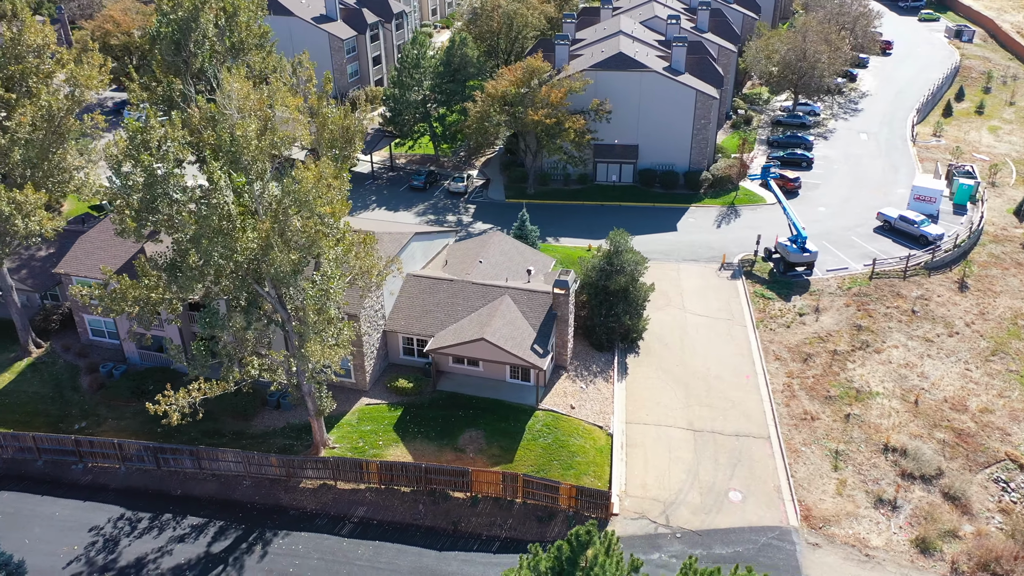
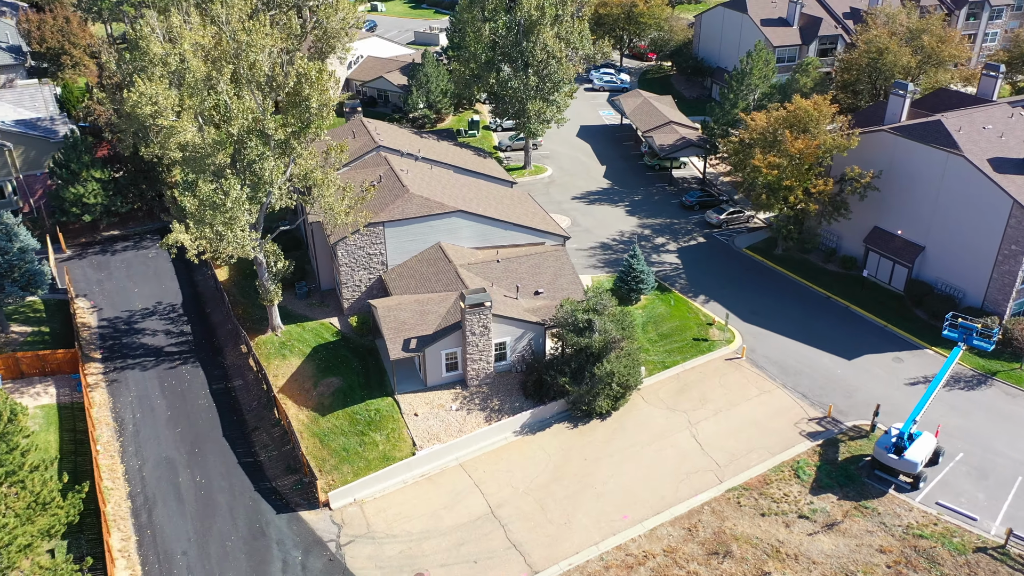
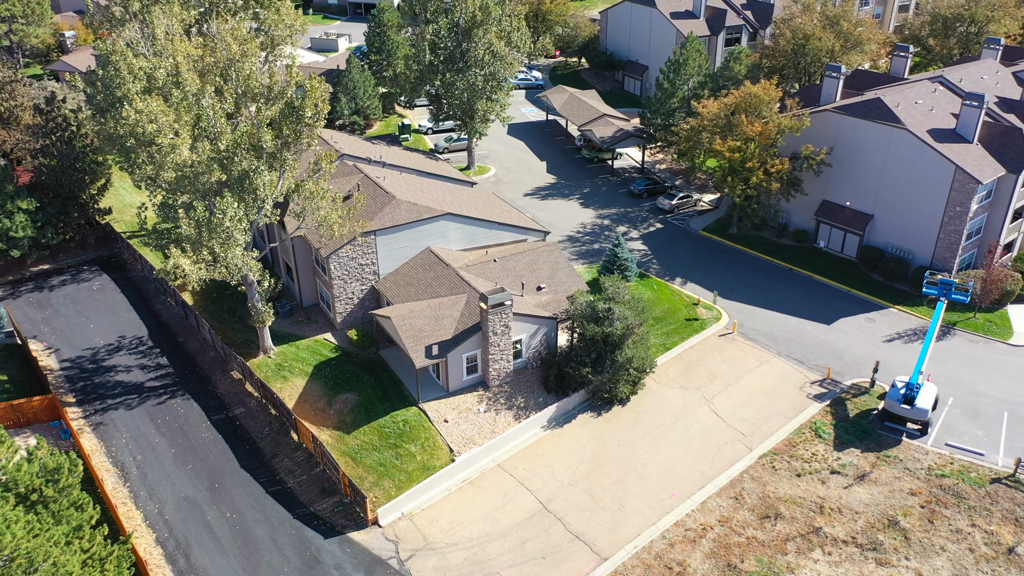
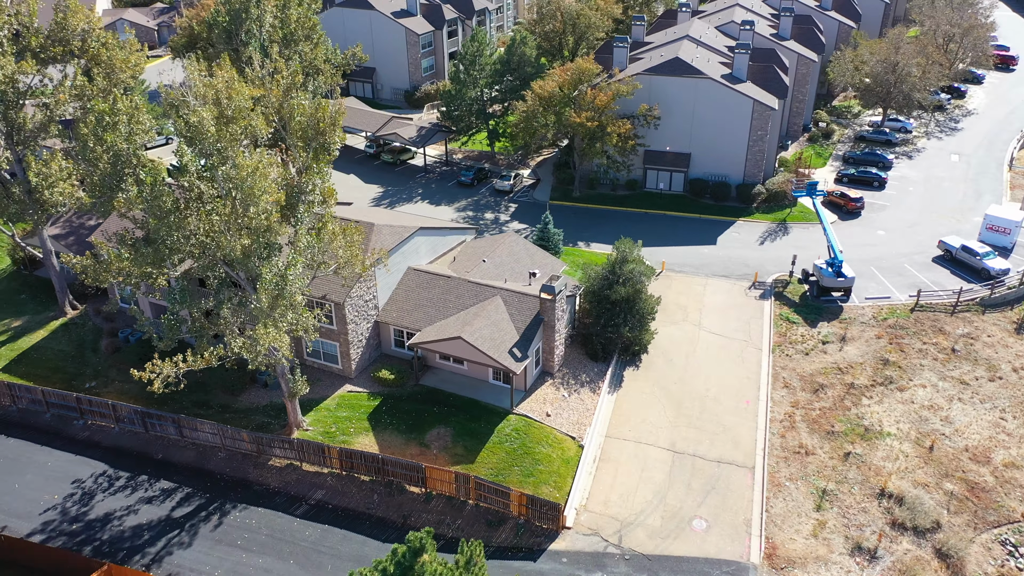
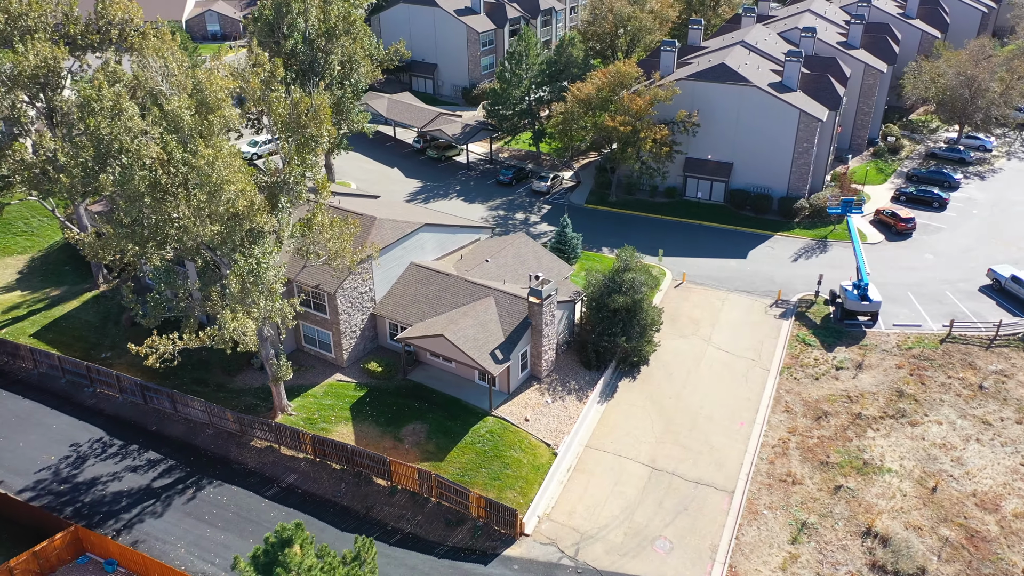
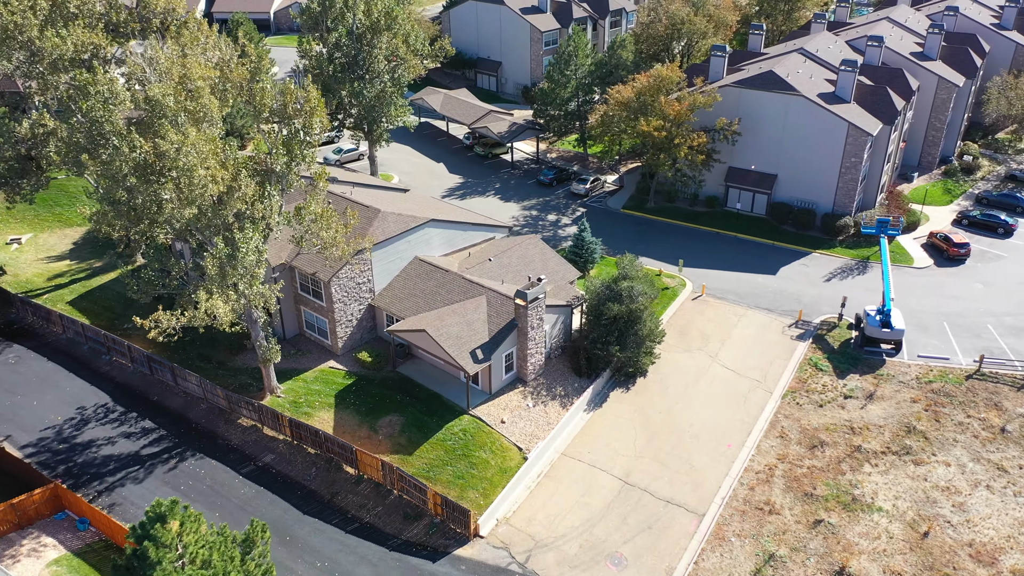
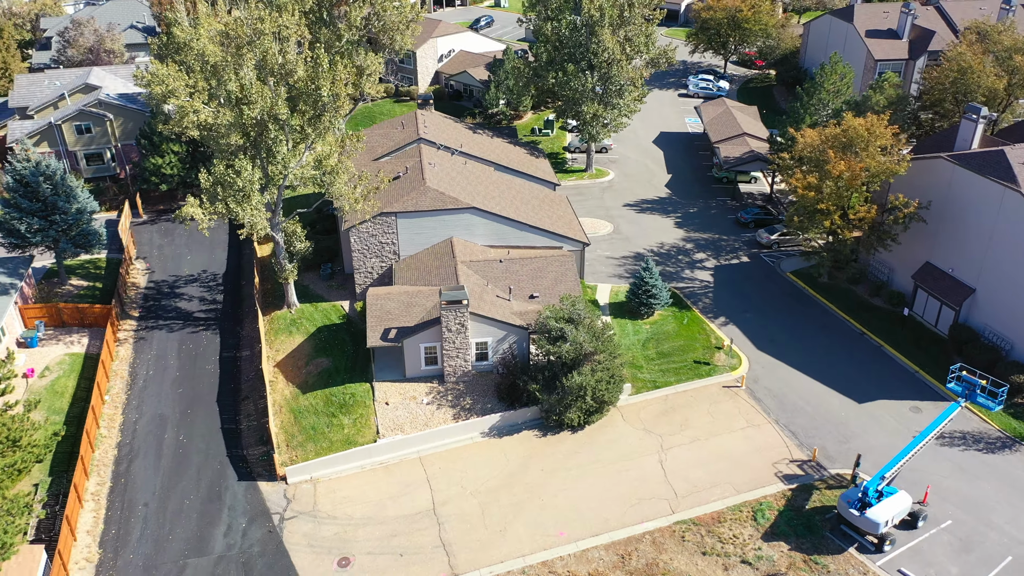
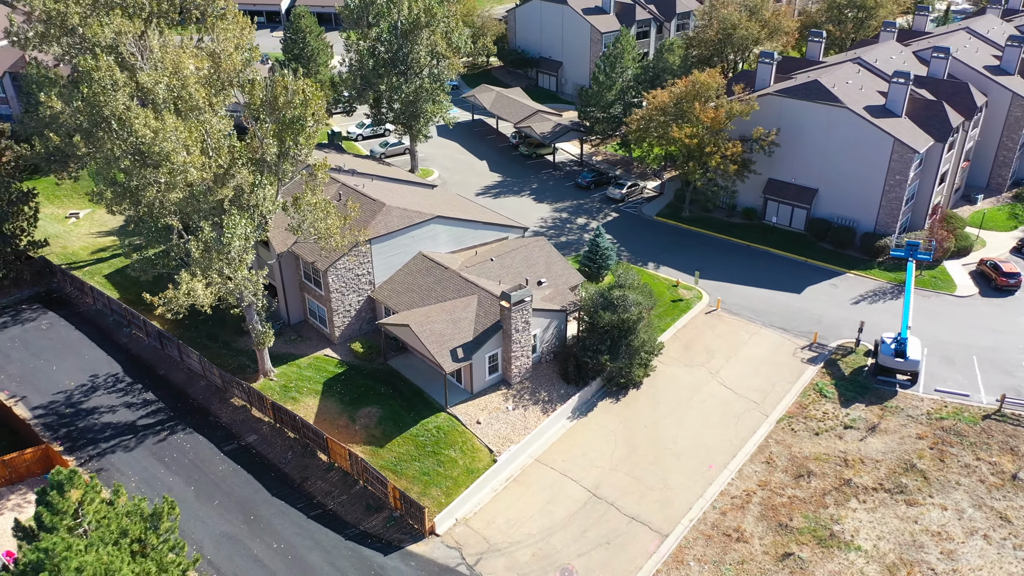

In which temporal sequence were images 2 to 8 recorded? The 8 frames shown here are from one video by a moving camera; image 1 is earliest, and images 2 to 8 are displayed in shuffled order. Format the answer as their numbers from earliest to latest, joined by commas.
4, 5, 6, 8, 3, 2, 7
